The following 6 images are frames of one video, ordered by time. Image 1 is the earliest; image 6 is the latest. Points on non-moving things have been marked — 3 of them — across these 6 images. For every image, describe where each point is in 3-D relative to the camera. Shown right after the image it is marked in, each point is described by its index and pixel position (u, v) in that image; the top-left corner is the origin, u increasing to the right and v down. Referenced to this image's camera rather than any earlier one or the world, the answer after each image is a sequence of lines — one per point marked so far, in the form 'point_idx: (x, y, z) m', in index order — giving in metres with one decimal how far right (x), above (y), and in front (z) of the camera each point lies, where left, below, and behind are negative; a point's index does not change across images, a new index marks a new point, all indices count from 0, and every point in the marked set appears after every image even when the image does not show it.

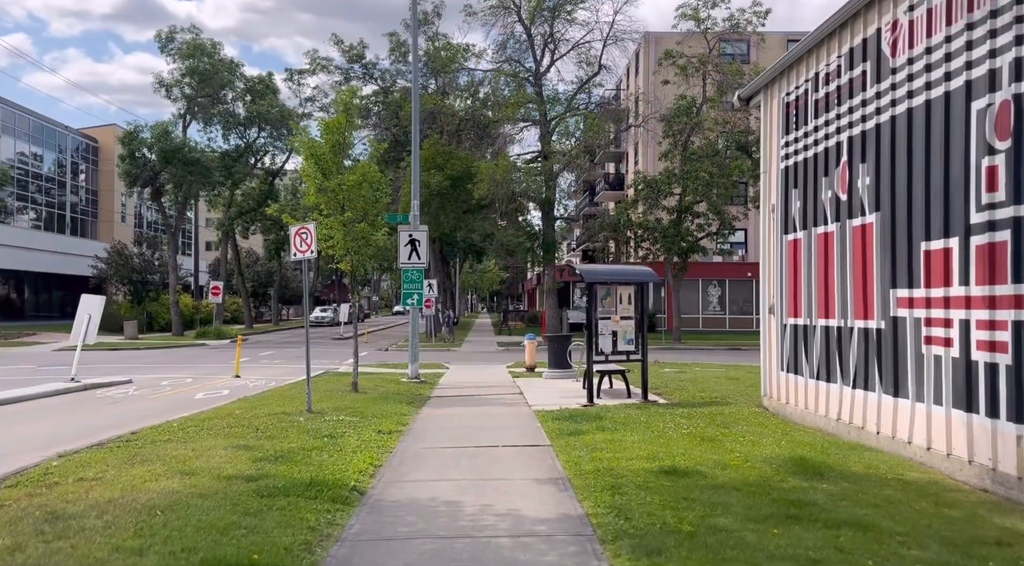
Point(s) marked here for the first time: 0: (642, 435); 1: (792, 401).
0: (+1.5, -1.8, +9.4) m
1: (+3.9, -1.7, +11.3) m
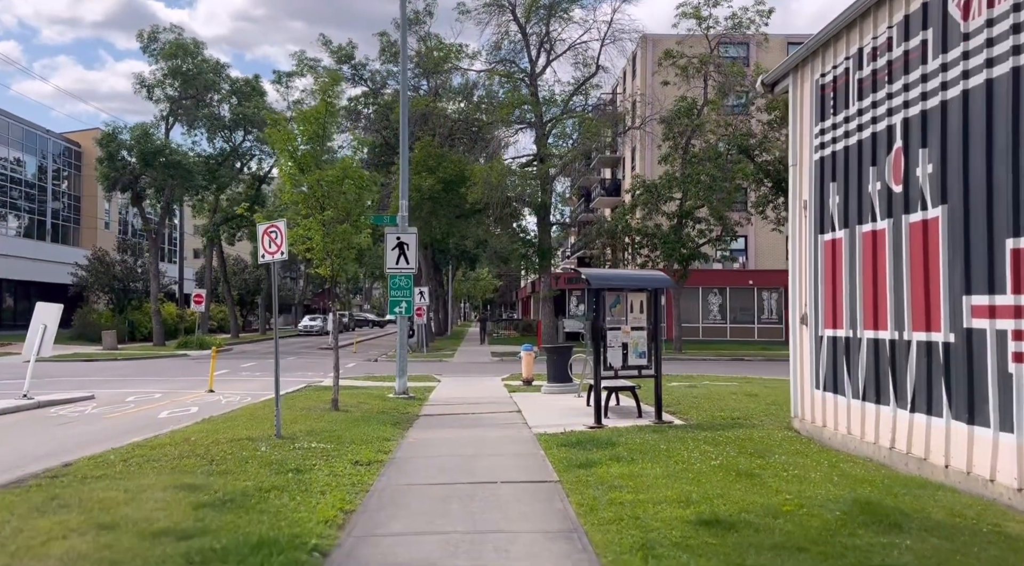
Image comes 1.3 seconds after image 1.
0: (+1.5, -1.8, +8.0) m
1: (+3.9, -1.7, +9.9) m
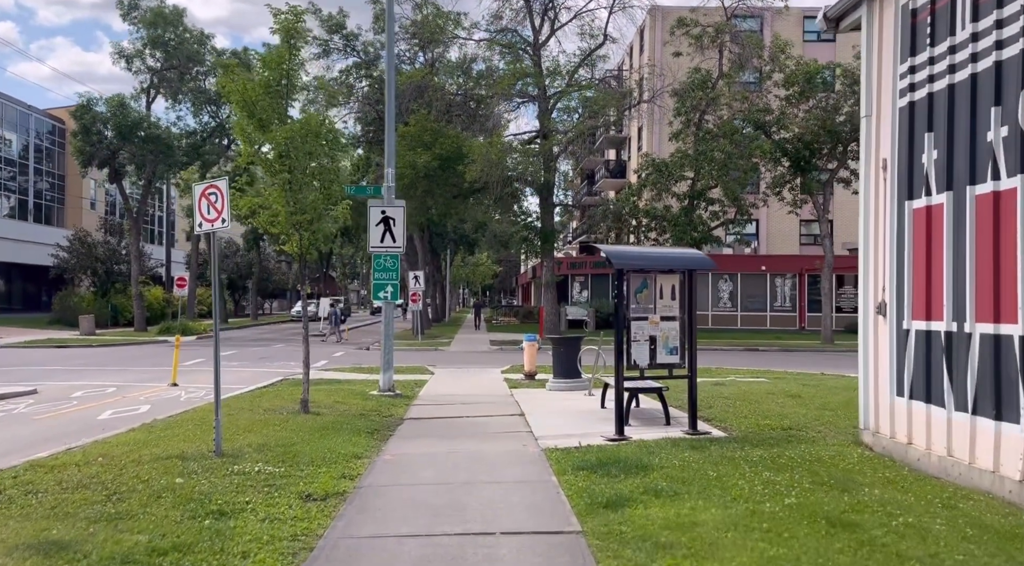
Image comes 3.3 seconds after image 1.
0: (+1.5, -1.7, +5.9) m
1: (+3.9, -1.5, +7.8) m
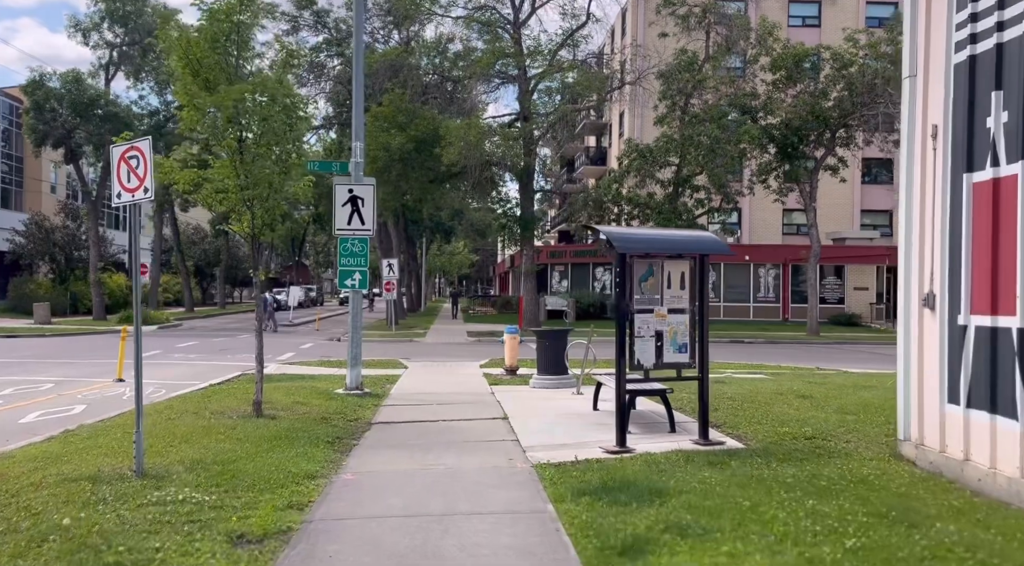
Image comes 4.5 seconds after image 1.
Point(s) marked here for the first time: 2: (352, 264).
0: (+1.5, -1.6, +4.6) m
1: (+3.8, -1.4, +6.6) m
2: (-2.6, +0.3, +13.2) m
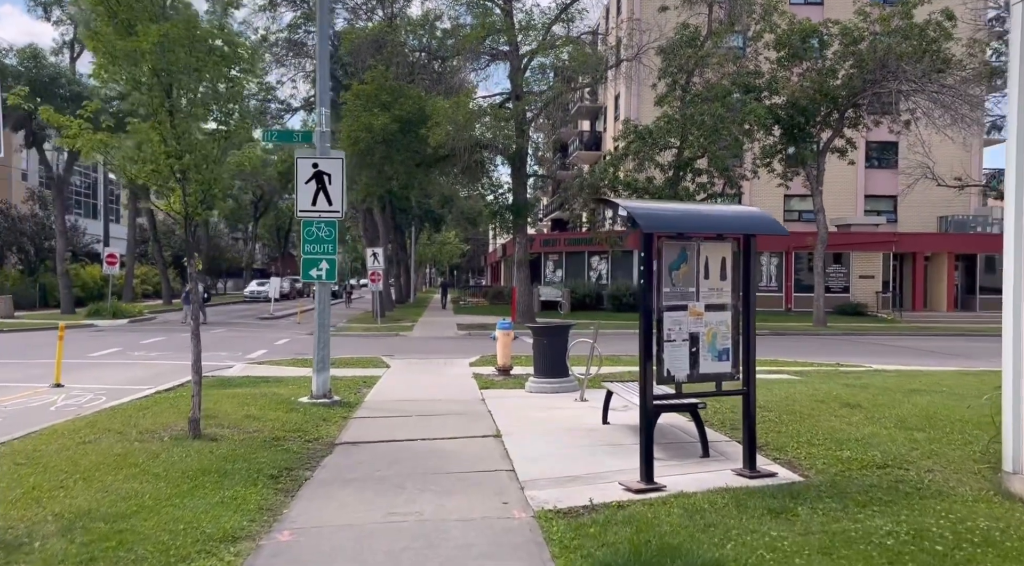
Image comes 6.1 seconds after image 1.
0: (+1.5, -1.5, +2.8) m
1: (+3.8, -1.4, +4.8) m
2: (-2.7, +0.4, +11.4) m
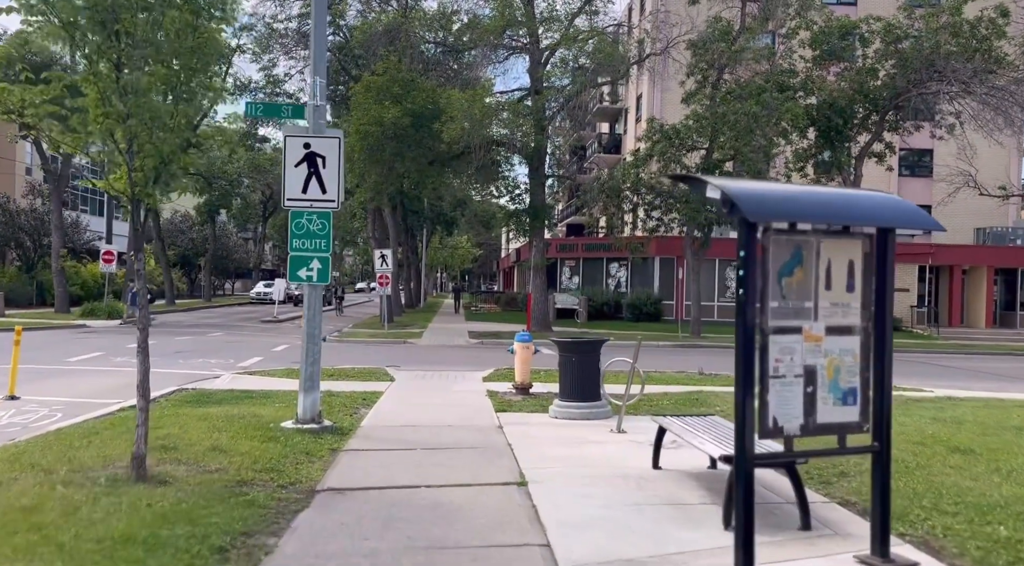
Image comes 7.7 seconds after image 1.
0: (+1.6, -1.6, +1.0) m
1: (+4.0, -1.5, +2.9) m
2: (-2.4, +0.4, +9.6) m
